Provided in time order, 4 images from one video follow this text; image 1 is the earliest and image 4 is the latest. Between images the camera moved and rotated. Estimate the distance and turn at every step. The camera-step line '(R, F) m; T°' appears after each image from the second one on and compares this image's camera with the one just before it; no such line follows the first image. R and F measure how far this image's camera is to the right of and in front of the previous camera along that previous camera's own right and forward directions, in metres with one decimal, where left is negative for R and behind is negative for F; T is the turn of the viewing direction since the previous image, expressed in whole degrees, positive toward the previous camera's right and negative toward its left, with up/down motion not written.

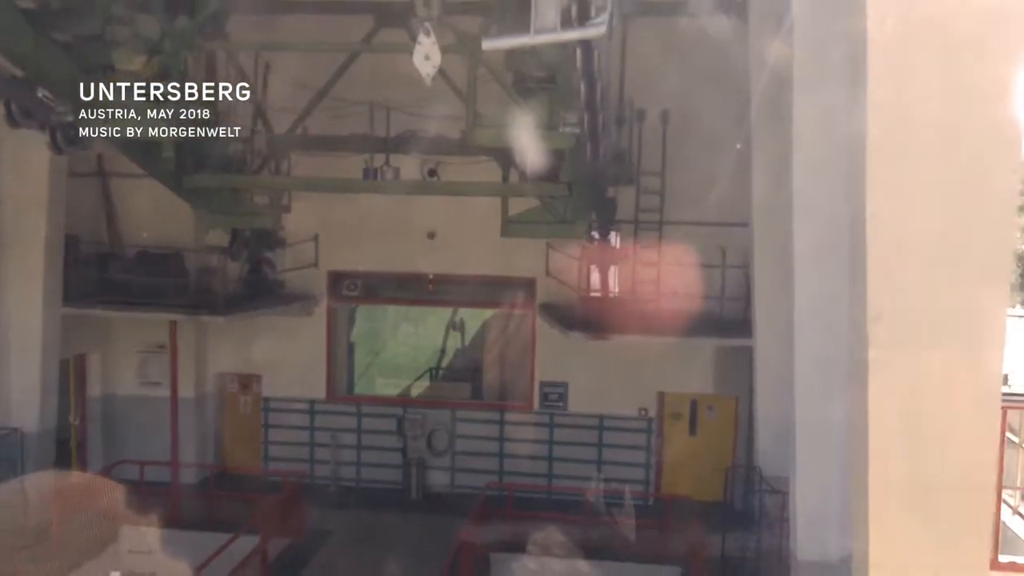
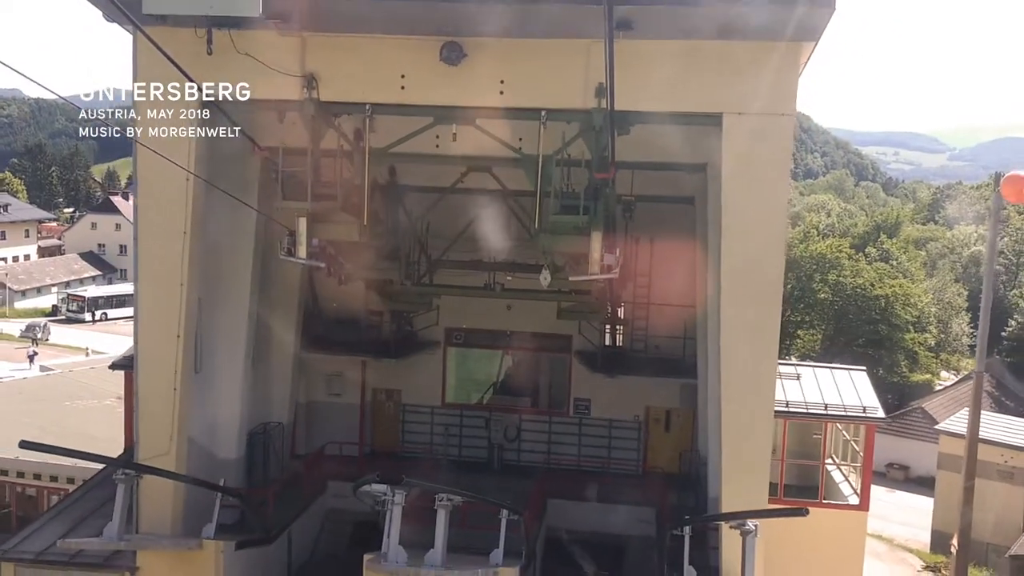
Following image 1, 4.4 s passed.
(-0.1, -1.3) m; 0°
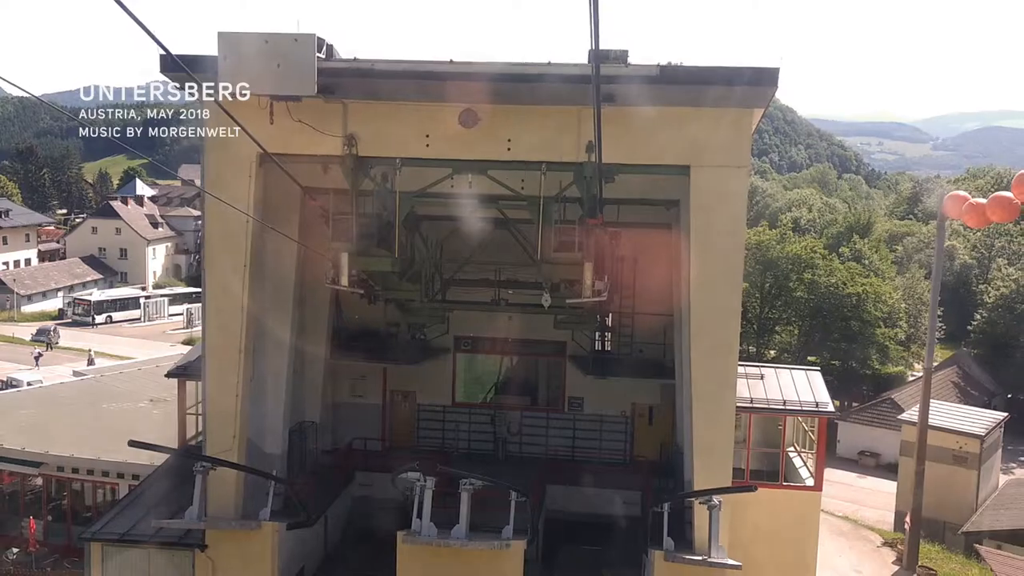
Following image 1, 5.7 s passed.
(0.0, -0.5) m; +1°
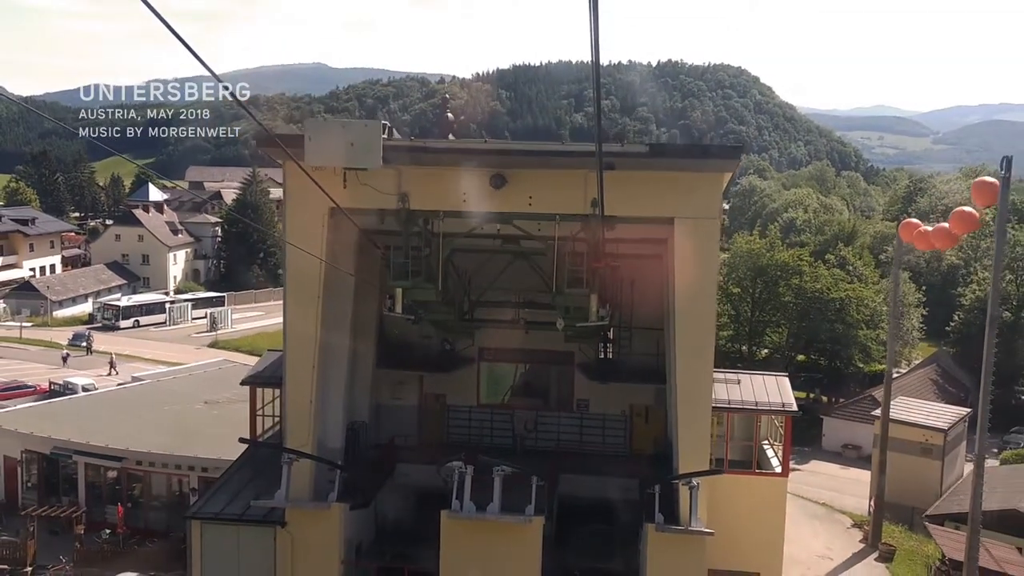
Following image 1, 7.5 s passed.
(0.0, -0.7) m; 0°
